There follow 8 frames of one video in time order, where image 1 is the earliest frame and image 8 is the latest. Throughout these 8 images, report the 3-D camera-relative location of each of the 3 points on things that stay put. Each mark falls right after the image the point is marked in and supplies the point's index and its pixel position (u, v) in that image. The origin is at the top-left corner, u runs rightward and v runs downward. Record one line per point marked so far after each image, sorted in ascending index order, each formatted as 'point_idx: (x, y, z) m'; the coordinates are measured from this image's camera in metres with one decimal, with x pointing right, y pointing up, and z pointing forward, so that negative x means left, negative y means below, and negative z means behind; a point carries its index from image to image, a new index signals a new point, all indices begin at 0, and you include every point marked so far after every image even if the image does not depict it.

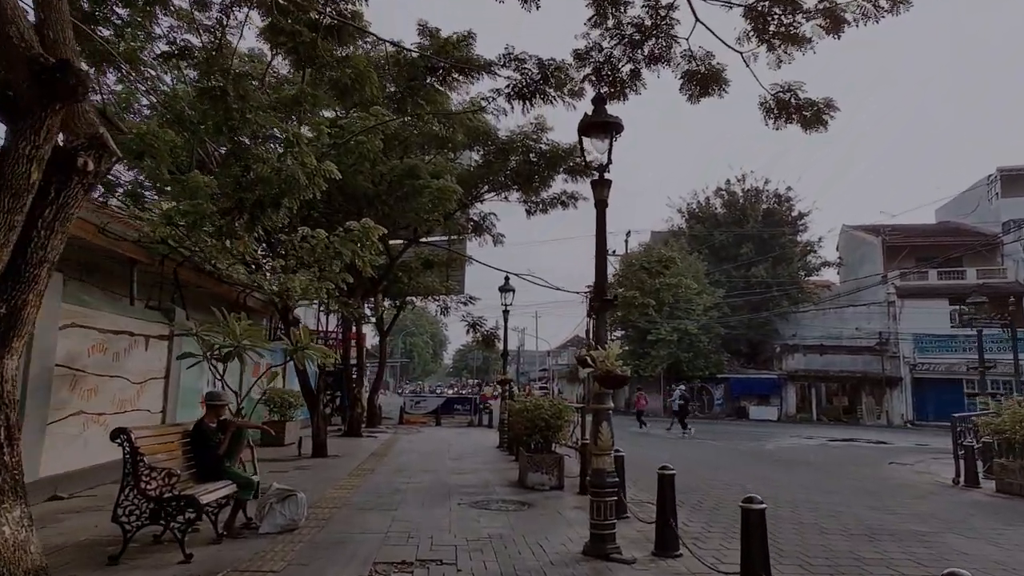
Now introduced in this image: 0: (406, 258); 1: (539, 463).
0: (-3.3, +0.9, +19.7) m
1: (+0.4, -2.4, +8.8) m
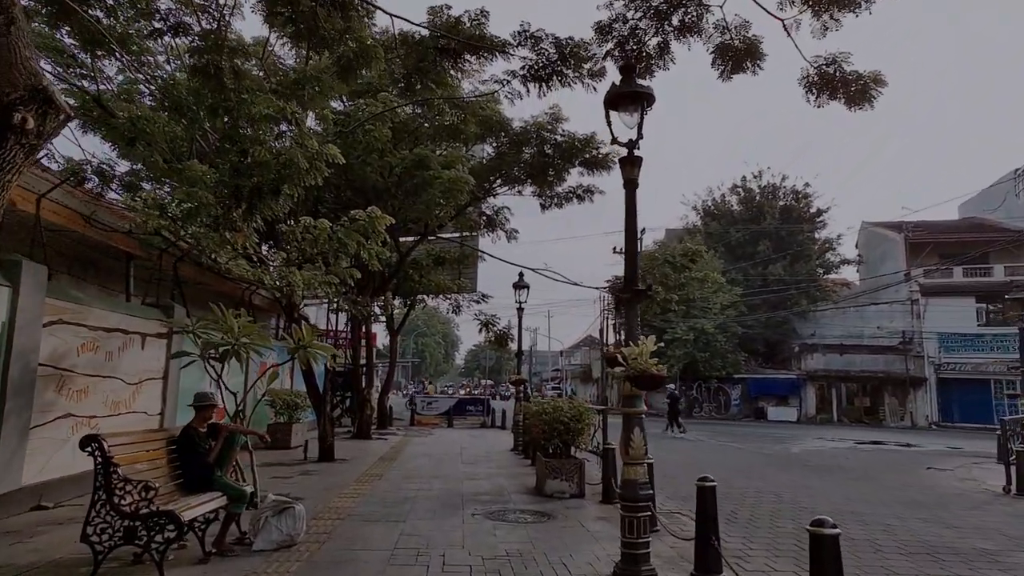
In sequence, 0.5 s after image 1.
0: (-2.9, +1.0, +19.2) m
1: (+0.6, -2.3, +8.2) m
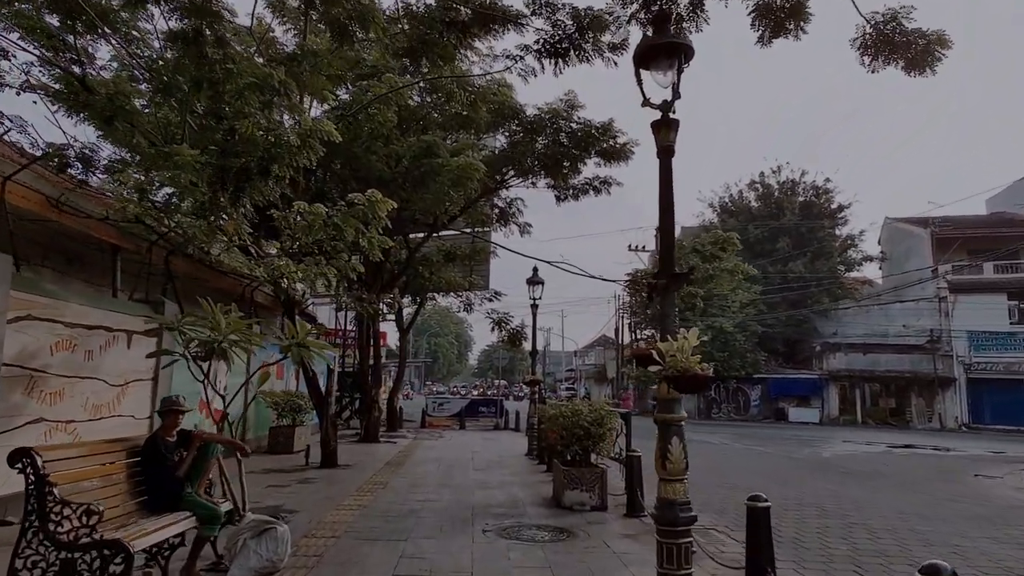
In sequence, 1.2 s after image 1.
0: (-2.5, +1.1, +18.5) m
1: (+0.8, -2.3, +7.4) m
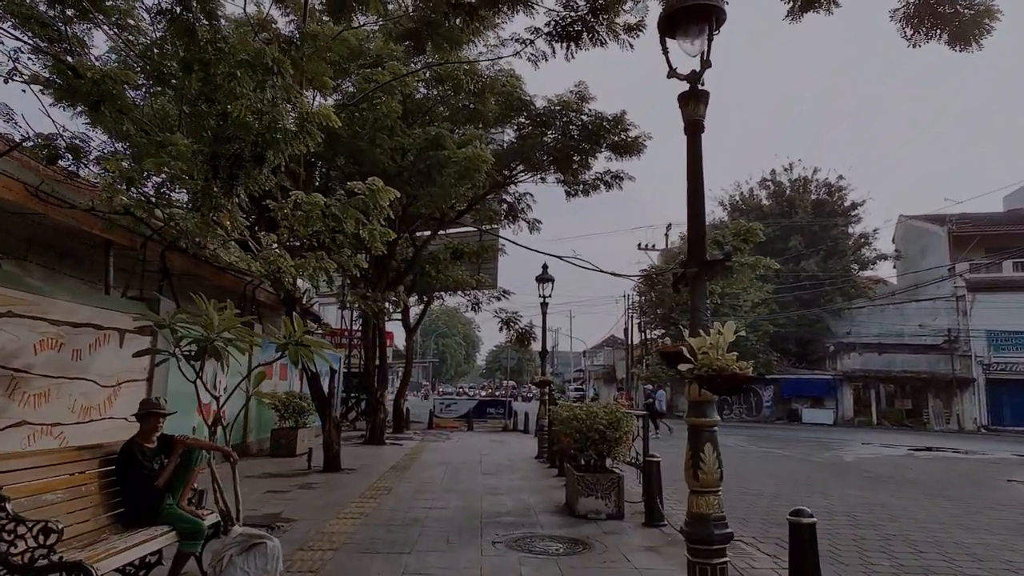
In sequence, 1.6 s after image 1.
0: (-2.3, +1.1, +18.1) m
1: (+0.9, -2.2, +7.0) m
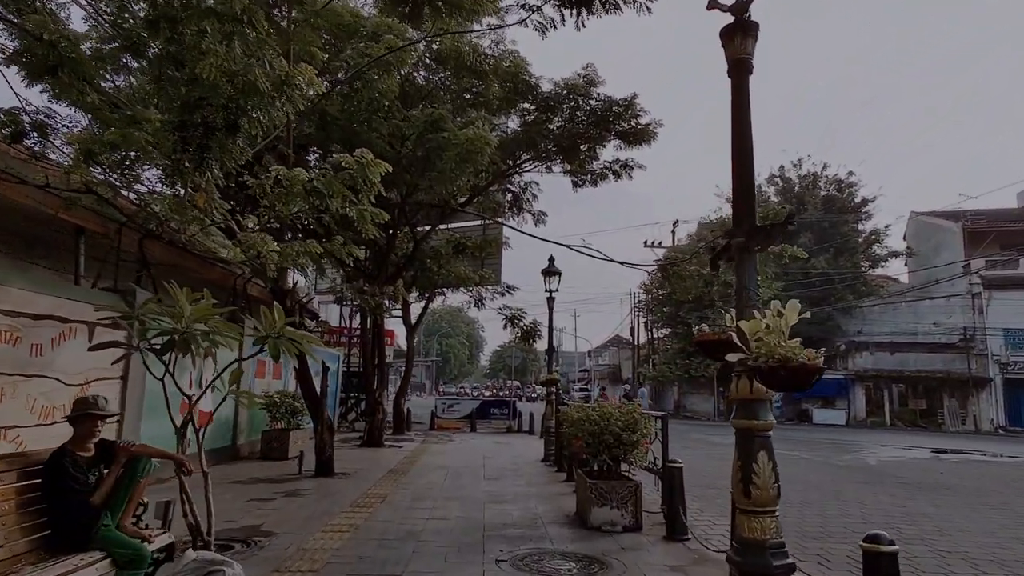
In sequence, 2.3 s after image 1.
0: (-2.2, +1.2, +17.4) m
1: (+1.0, -2.1, +6.3) m
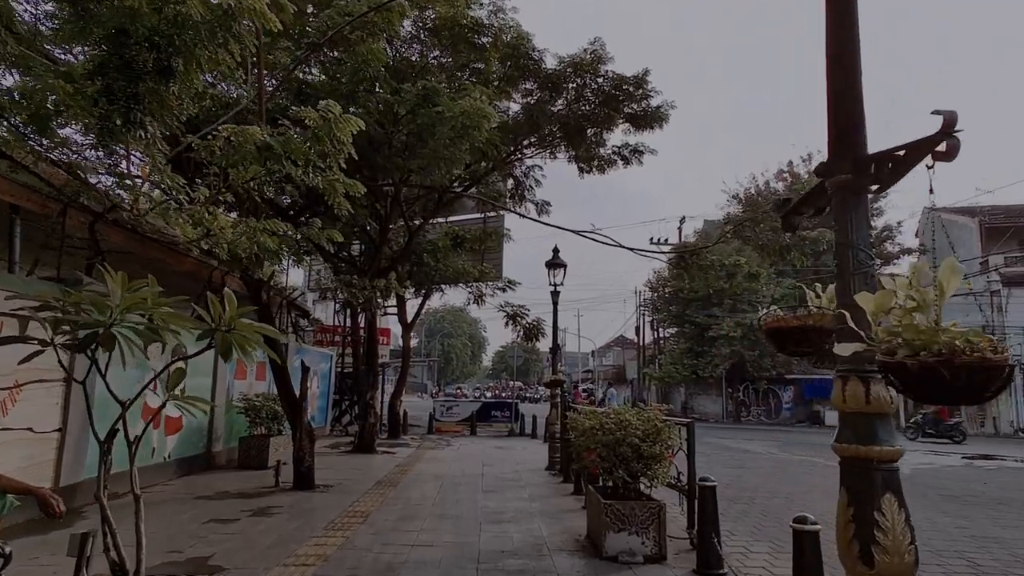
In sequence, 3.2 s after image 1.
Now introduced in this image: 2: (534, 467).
0: (-2.1, +1.3, +16.5) m
1: (+1.0, -1.9, +5.3) m
2: (+0.4, -3.3, +11.6) m
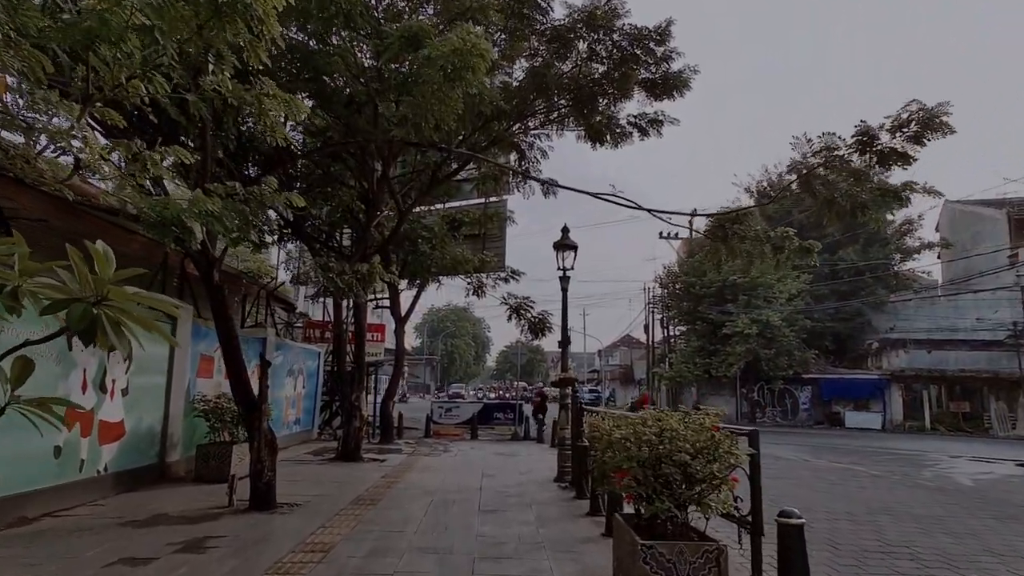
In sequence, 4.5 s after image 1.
0: (-2.1, +1.6, +15.0) m
1: (+1.0, -1.7, +3.8) m
2: (+0.5, -3.0, +10.1) m
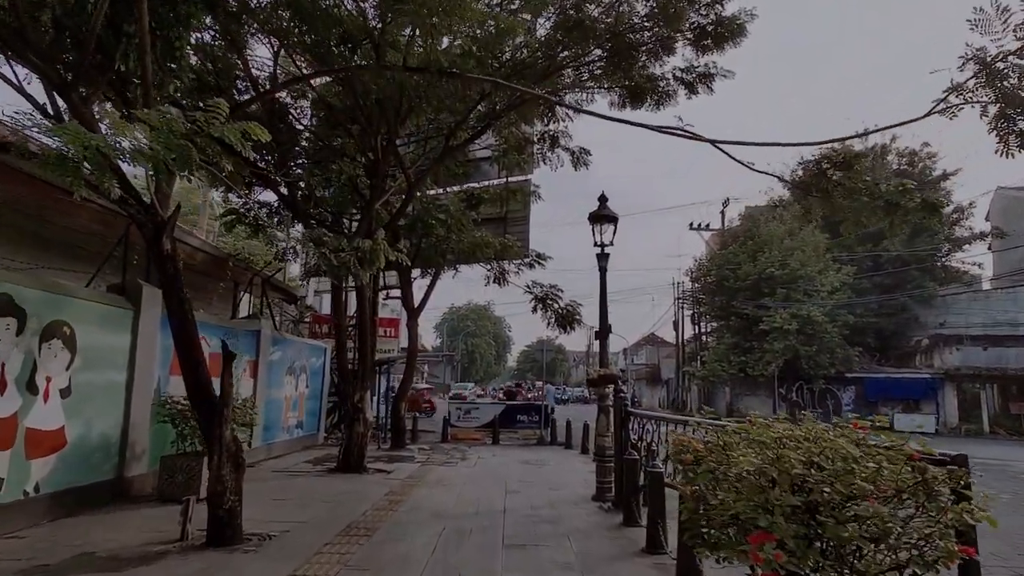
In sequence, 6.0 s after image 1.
0: (-1.5, +1.8, +13.4) m
1: (+1.2, -1.4, +2.1) m
2: (+0.9, -2.8, +8.4) m
